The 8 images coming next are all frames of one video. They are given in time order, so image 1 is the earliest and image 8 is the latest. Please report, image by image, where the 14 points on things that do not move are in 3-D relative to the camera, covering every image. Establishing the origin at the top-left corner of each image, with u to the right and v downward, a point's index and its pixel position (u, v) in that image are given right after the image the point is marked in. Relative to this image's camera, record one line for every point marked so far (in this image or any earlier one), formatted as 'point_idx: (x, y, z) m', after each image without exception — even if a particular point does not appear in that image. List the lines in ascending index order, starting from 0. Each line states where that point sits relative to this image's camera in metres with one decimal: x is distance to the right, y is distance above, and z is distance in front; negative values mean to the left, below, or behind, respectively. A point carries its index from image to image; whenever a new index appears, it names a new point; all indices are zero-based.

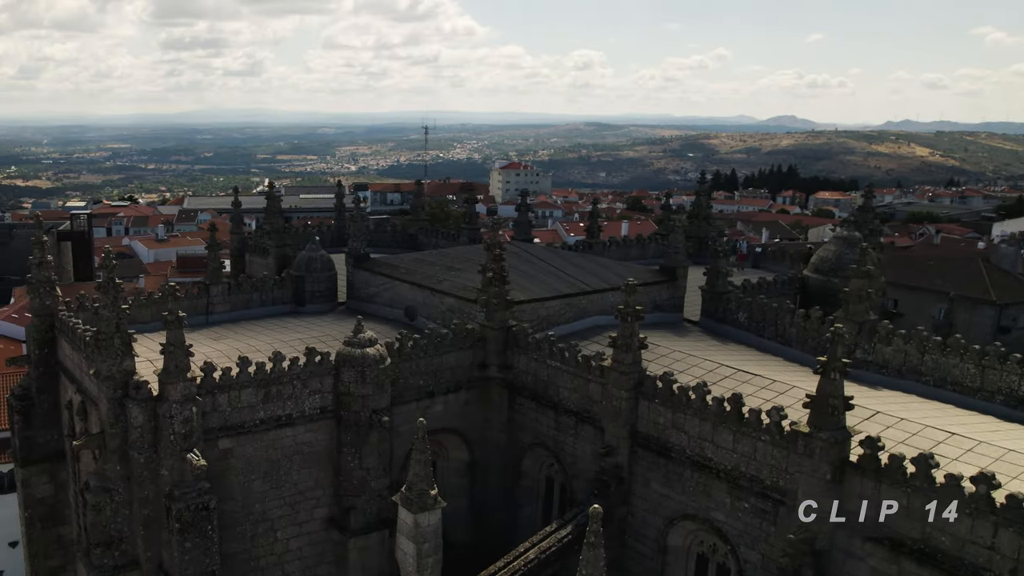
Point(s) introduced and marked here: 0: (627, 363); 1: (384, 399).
0: (+1.5, -1.0, +16.7) m
1: (-1.7, -1.5, +16.9) m
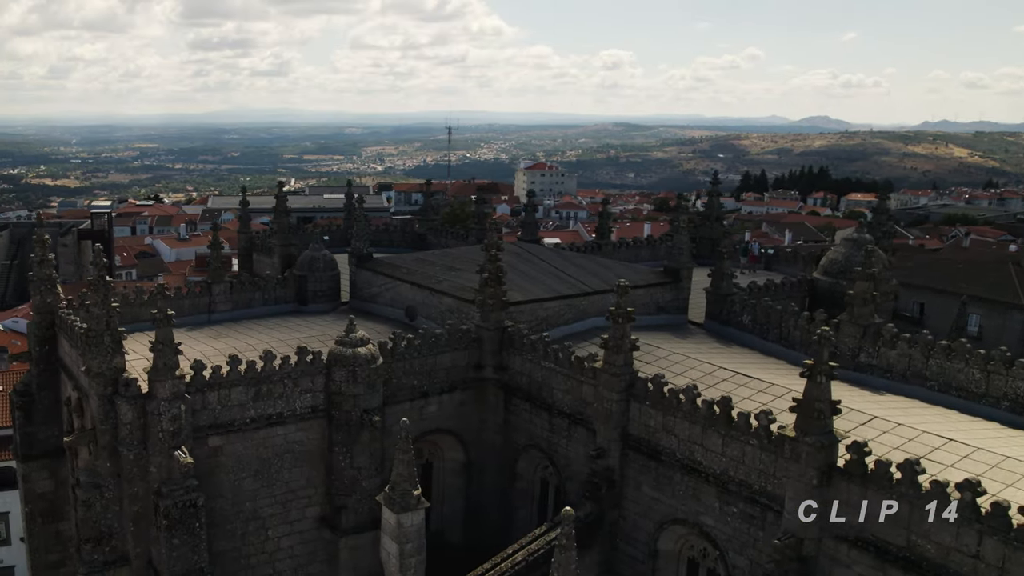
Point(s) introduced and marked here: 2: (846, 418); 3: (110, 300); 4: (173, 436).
0: (+1.4, -1.0, +16.6) m
1: (-1.8, -1.5, +16.9) m
2: (+4.6, -1.8, +17.3) m
3: (-5.0, -0.1, +15.6) m
4: (-4.1, -1.8, +15.3) m
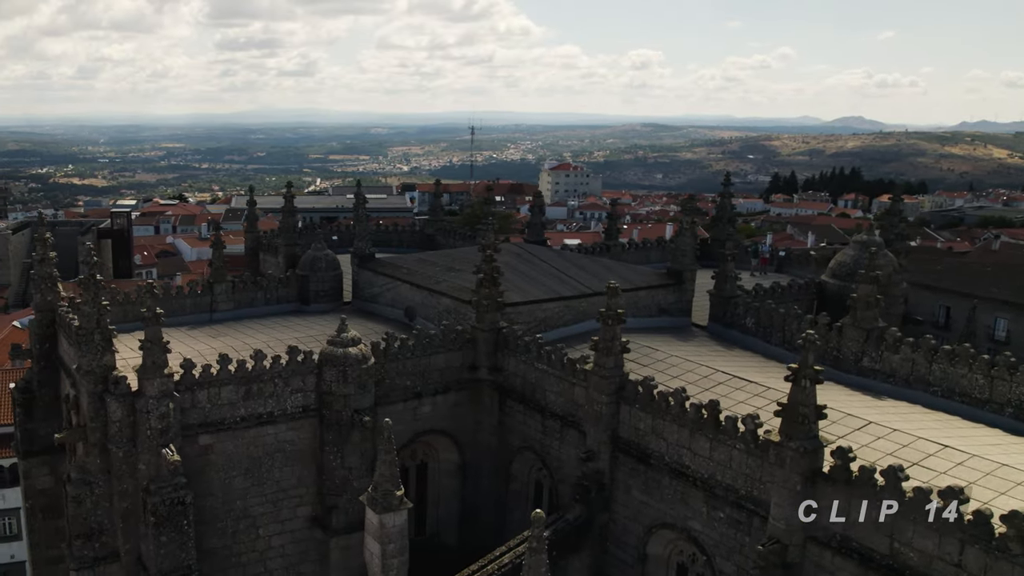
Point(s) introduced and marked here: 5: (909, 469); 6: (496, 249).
0: (+1.3, -1.0, +16.5) m
1: (-2.0, -1.5, +17.0) m
2: (+4.5, -1.9, +17.1) m
3: (-5.2, -0.1, +15.8) m
4: (-4.3, -1.8, +15.5) m
5: (+5.0, -2.3, +15.7) m
6: (-0.2, +0.6, +17.9) m
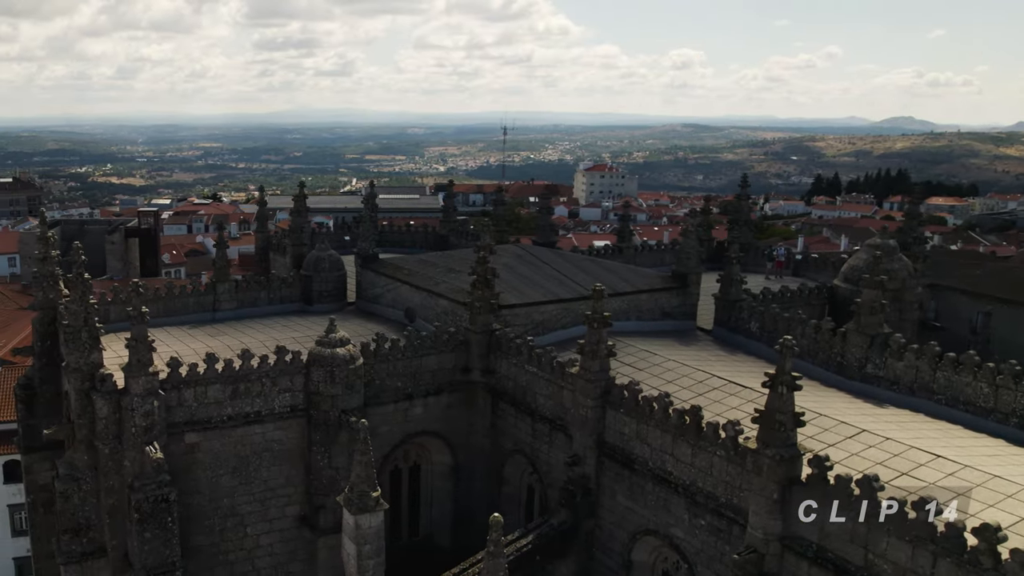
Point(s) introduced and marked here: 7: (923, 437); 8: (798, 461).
0: (+1.1, -1.1, +16.4) m
1: (-2.1, -1.5, +17.0) m
2: (+4.3, -1.9, +16.8) m
3: (-5.4, -0.1, +16.0) m
4: (-4.6, -1.8, +15.6) m
5: (+4.8, -2.4, +15.4) m
6: (-0.3, +0.5, +17.9) m
7: (+5.5, -2.0, +16.8) m
8: (+3.3, -2.0, +14.3) m
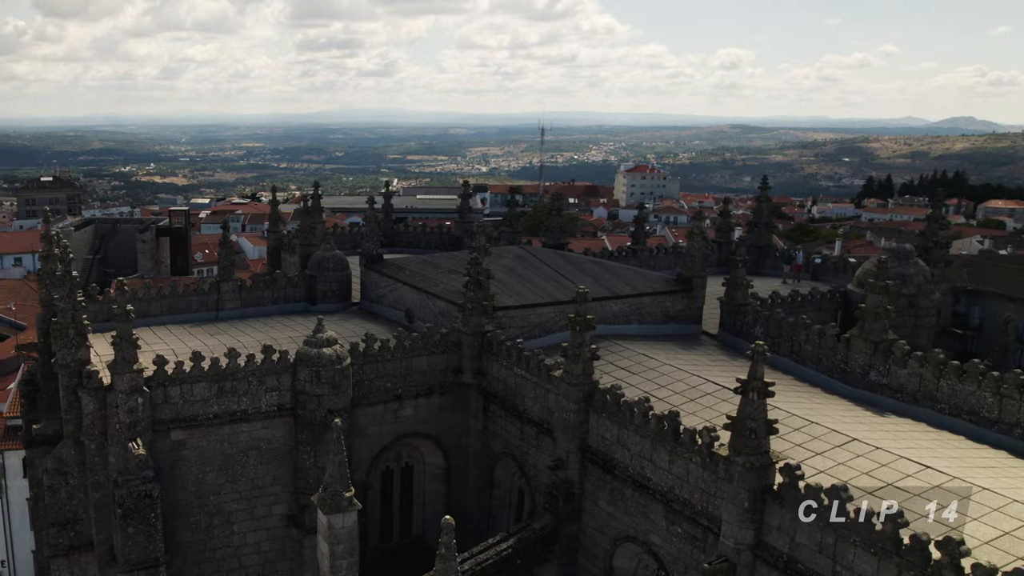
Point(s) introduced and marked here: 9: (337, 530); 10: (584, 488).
0: (+0.8, -1.1, +16.3) m
1: (-2.3, -1.5, +17.1) m
2: (+4.1, -2.0, +16.5) m
3: (-5.7, -0.1, +16.2) m
4: (-4.8, -1.8, +15.8) m
5: (+4.4, -2.4, +15.1) m
6: (-0.4, +0.5, +17.8) m
7: (+5.3, -2.1, +16.4) m
8: (+2.9, -2.0, +14.0) m
9: (-2.0, -2.8, +14.5) m
10: (+1.0, -2.7, +16.6) m
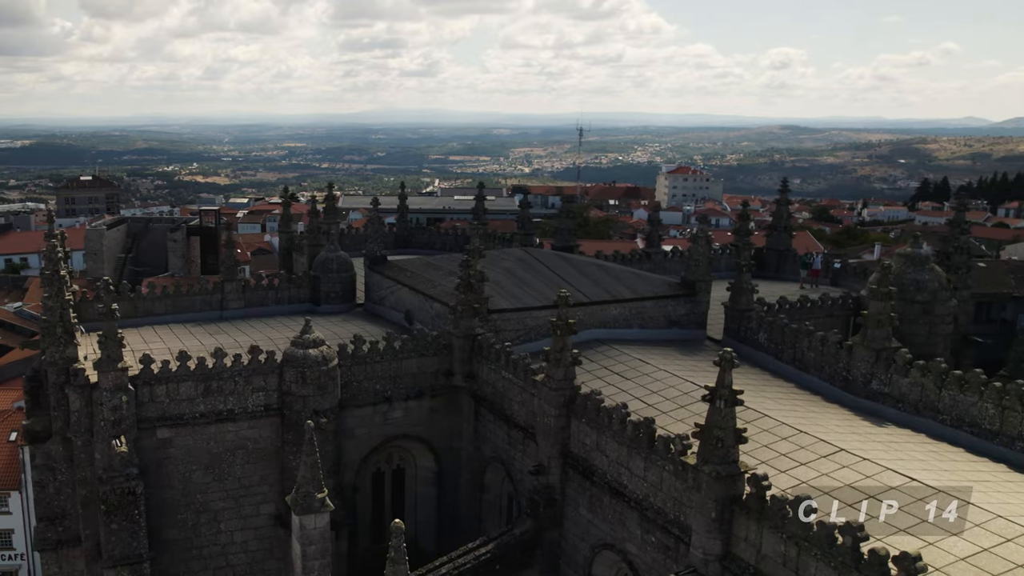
0: (+0.6, -1.2, +16.1) m
1: (-2.5, -1.5, +17.1) m
2: (+3.8, -2.1, +16.1) m
3: (-5.9, -0.1, +16.5) m
4: (-5.1, -1.8, +16.0) m
5: (+4.1, -2.5, +14.7) m
6: (-0.5, +0.5, +17.8) m
7: (+5.1, -2.2, +16.0) m
8: (+2.5, -2.1, +13.7) m
9: (-2.4, -2.8, +14.5) m
10: (+0.7, -2.7, +16.5) m
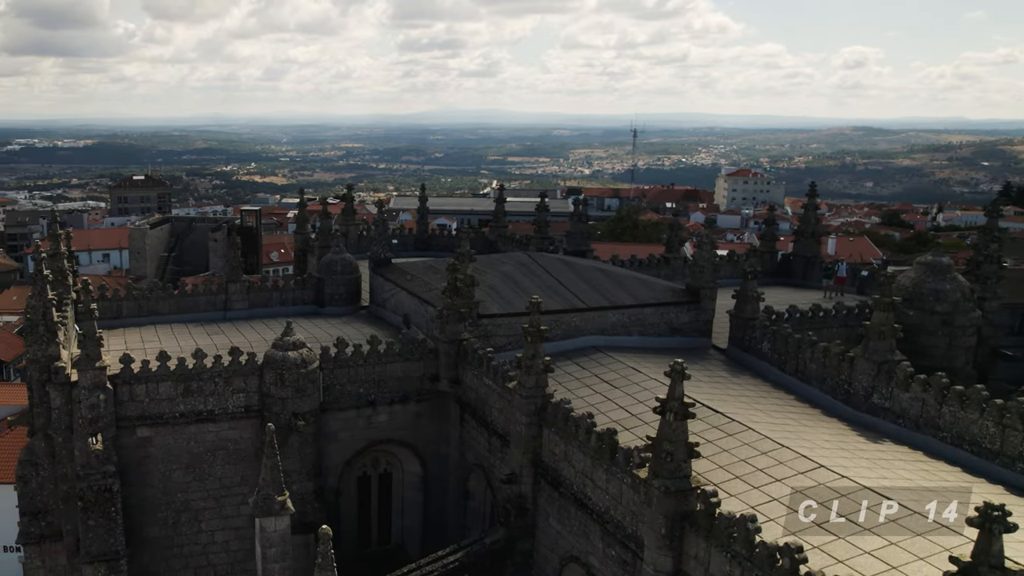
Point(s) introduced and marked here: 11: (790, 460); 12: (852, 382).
0: (+0.2, -1.3, +15.8) m
1: (-2.8, -1.6, +17.1) m
2: (+3.4, -2.2, +15.5) m
3: (-6.2, -0.1, +16.8) m
4: (-5.5, -1.8, +16.2) m
5: (+3.6, -2.6, +14.1) m
6: (-0.7, +0.4, +17.5) m
7: (+4.6, -2.3, +15.3) m
8: (+1.9, -2.2, +13.2) m
9: (-2.9, -2.9, +14.5) m
10: (+0.3, -2.8, +16.1) m
11: (+3.5, -2.1, +15.6) m
12: (+4.9, -1.4, +18.0) m
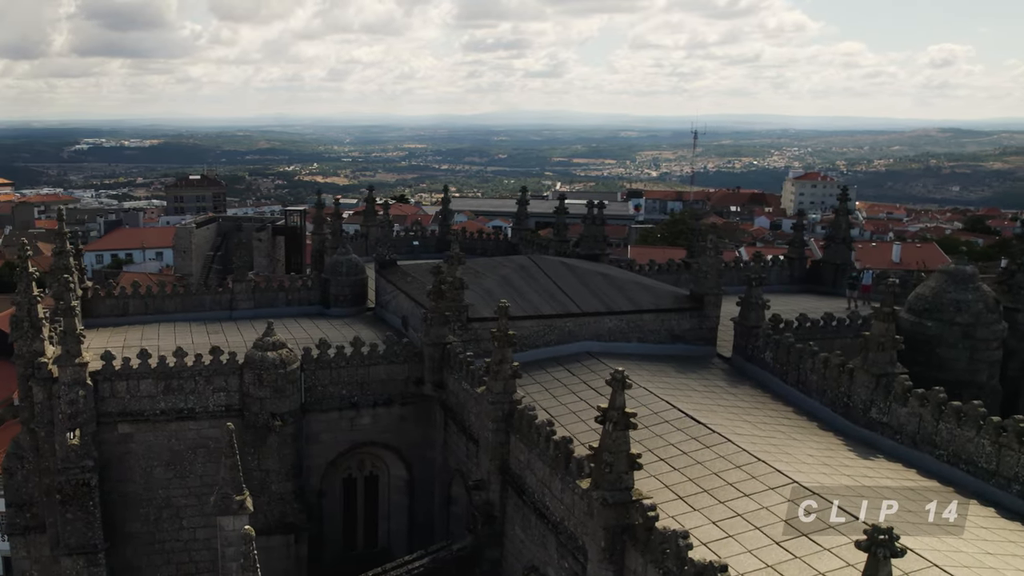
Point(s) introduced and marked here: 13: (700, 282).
0: (-0.2, -1.3, +15.5) m
1: (-3.1, -1.6, +17.0) m
2: (+3.0, -2.3, +14.8) m
3: (-6.4, 0.0, +17.0) m
4: (-5.8, -1.7, +16.4) m
5: (+3.0, -2.7, +13.4) m
6: (-1.0, +0.4, +17.3) m
7: (+4.2, -2.4, +14.5) m
8: (+1.2, -2.3, +12.7) m
9: (-3.5, -2.8, +14.4) m
10: (-0.1, -2.8, +15.8) m
11: (+3.1, -2.2, +14.9) m
12: (+4.7, -1.5, +17.1) m
13: (+3.0, +0.1, +19.3) m
